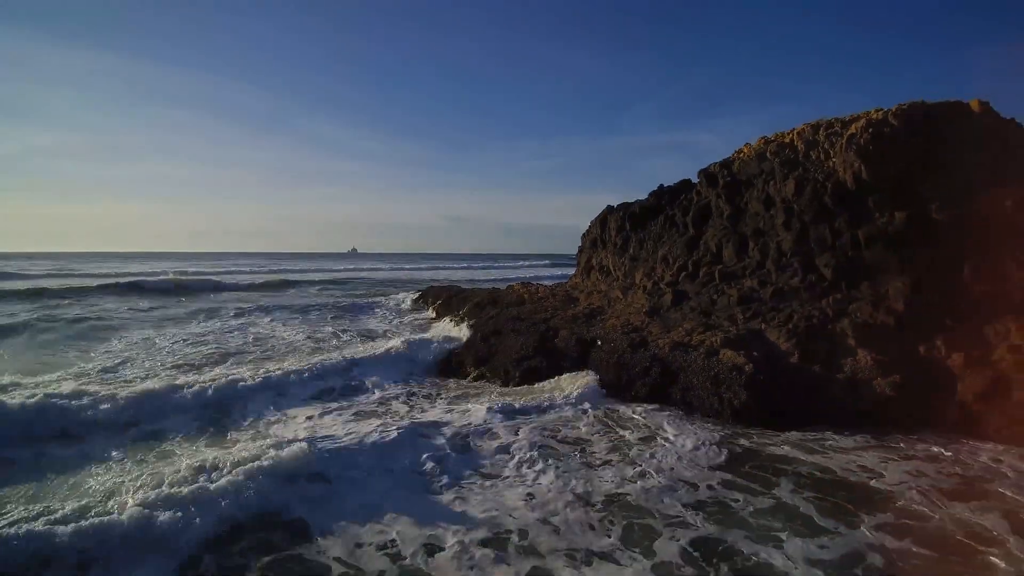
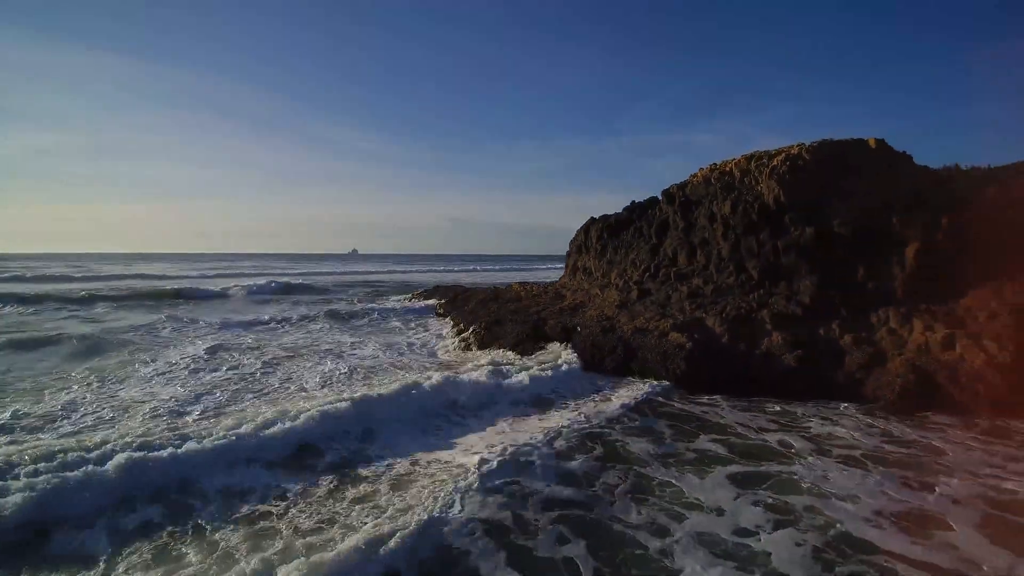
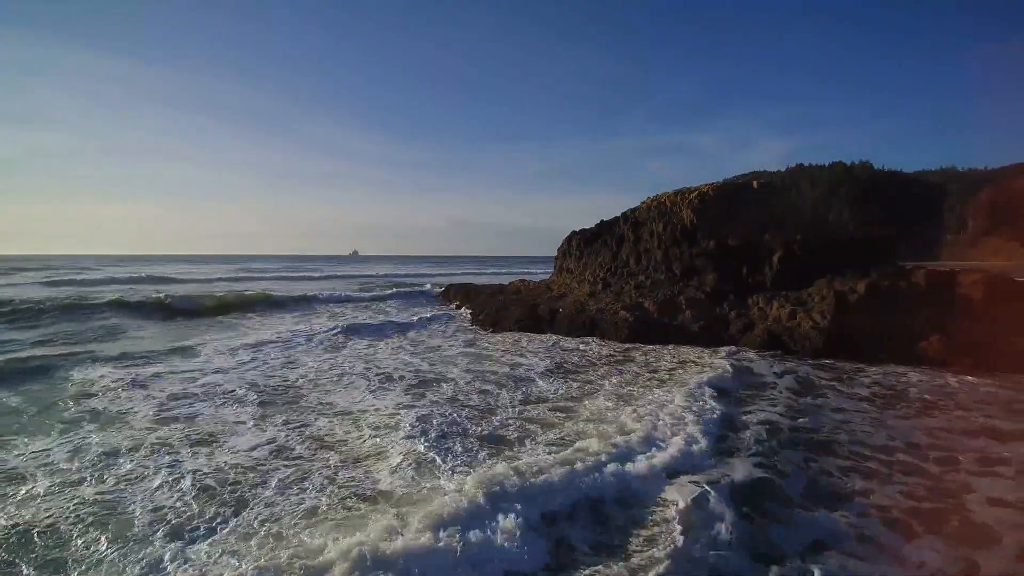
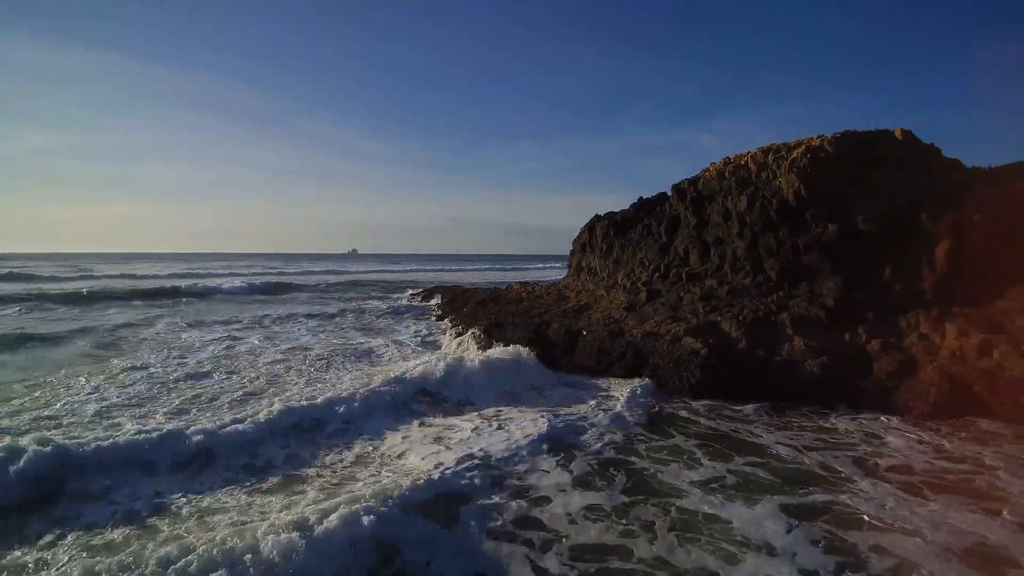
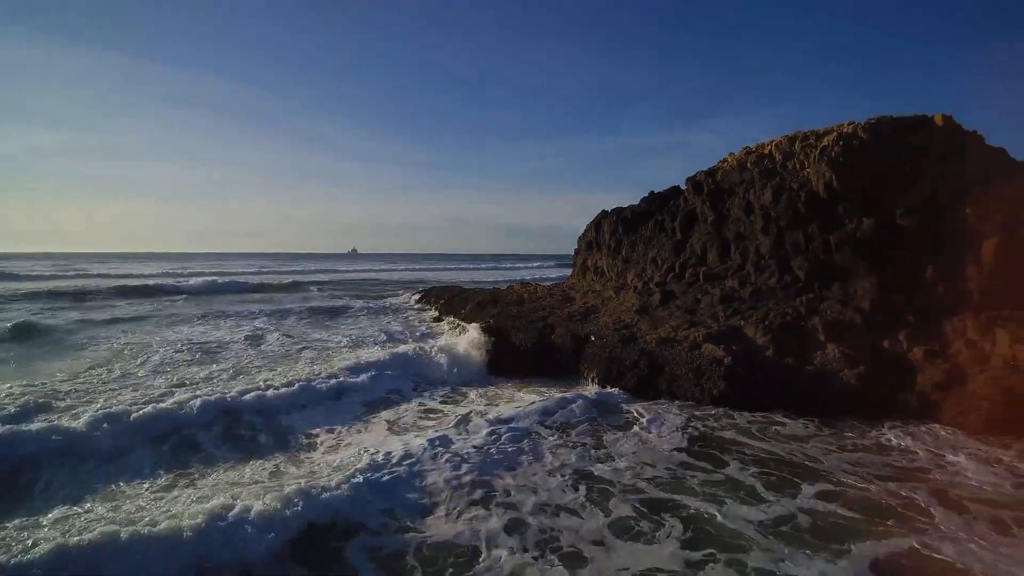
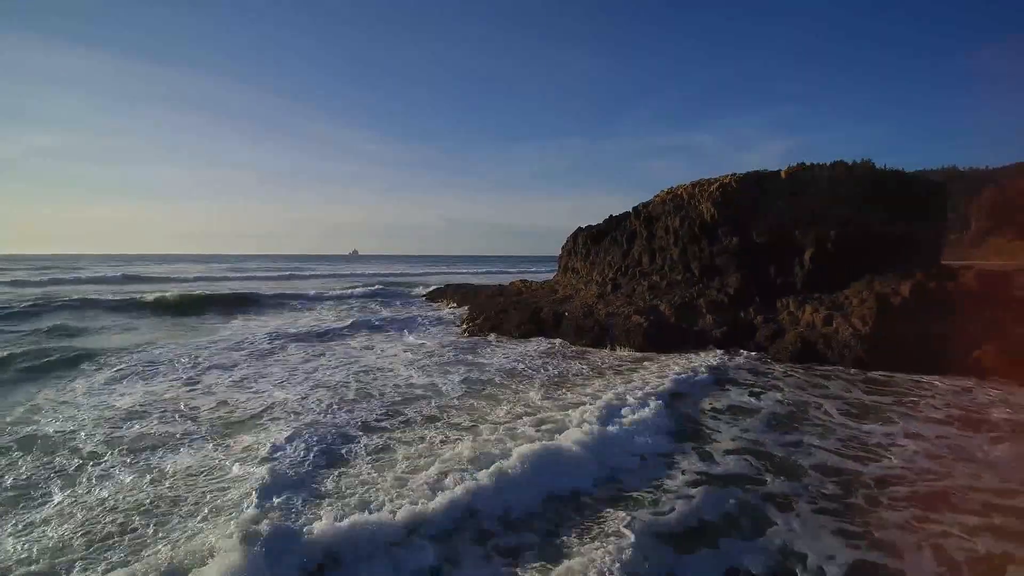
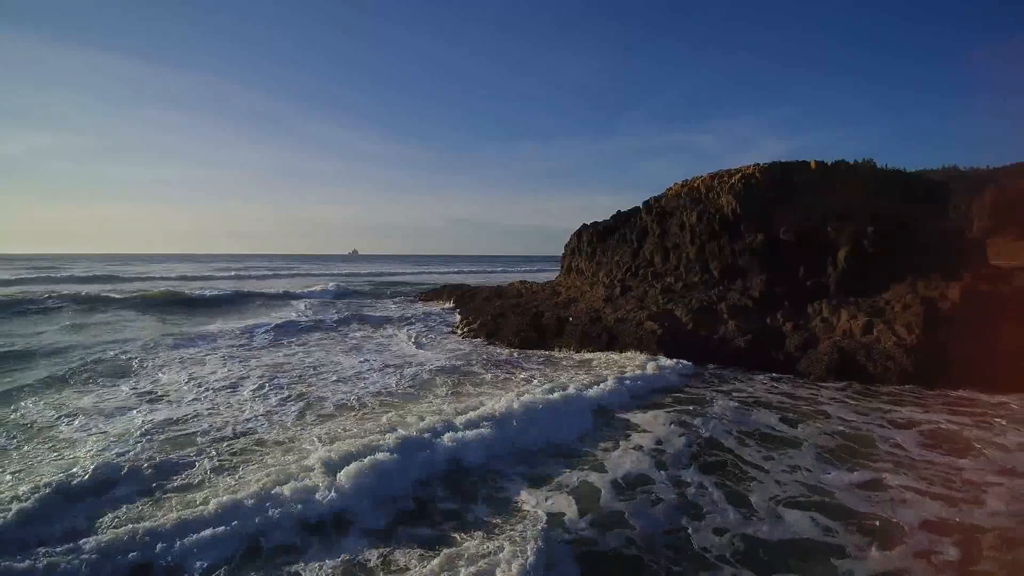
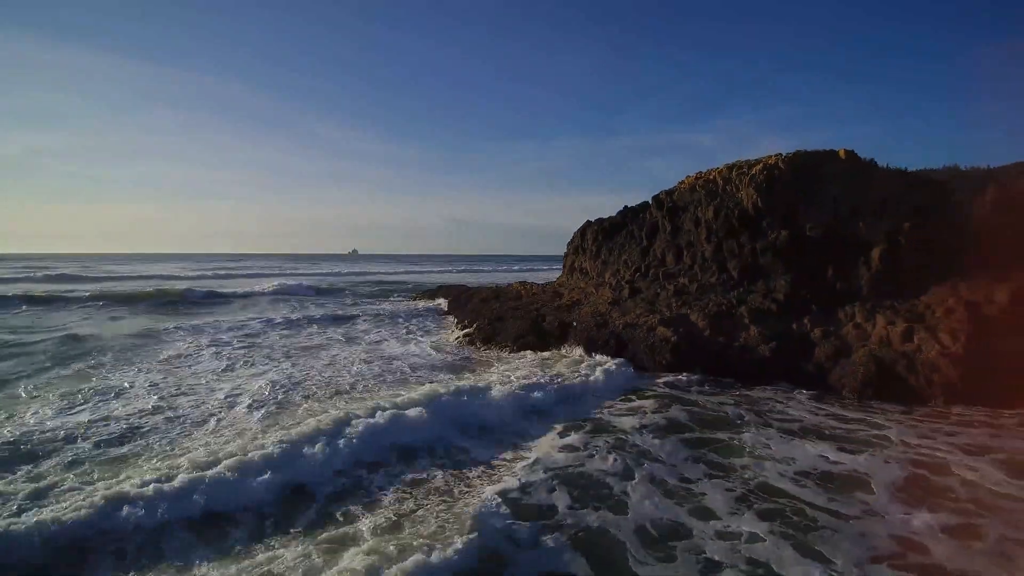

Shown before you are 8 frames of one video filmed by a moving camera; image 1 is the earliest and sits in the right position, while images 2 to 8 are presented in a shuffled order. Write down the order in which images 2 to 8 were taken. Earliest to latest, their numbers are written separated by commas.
5, 4, 2, 8, 7, 6, 3
